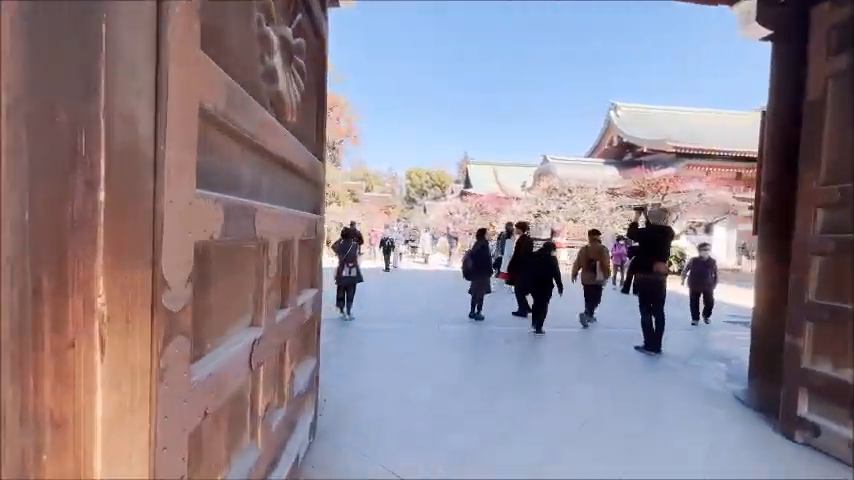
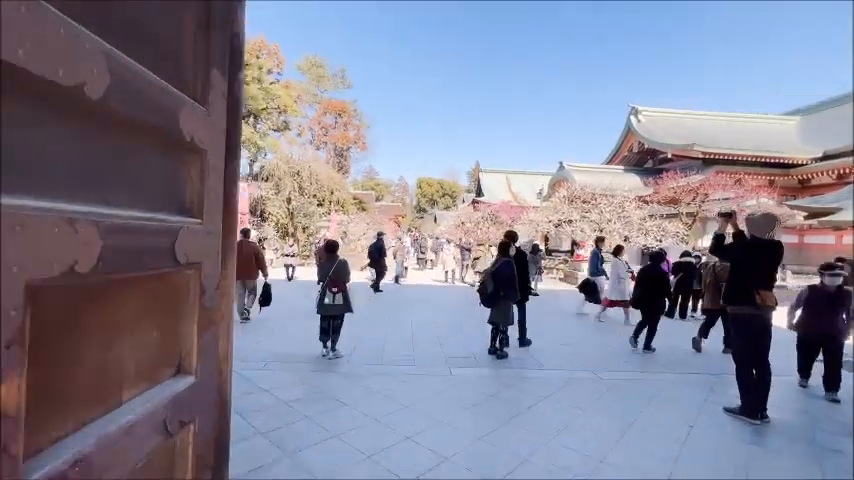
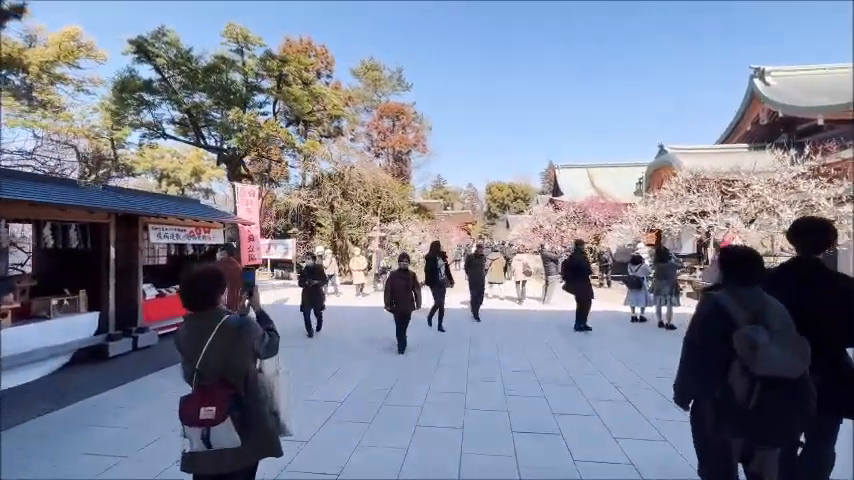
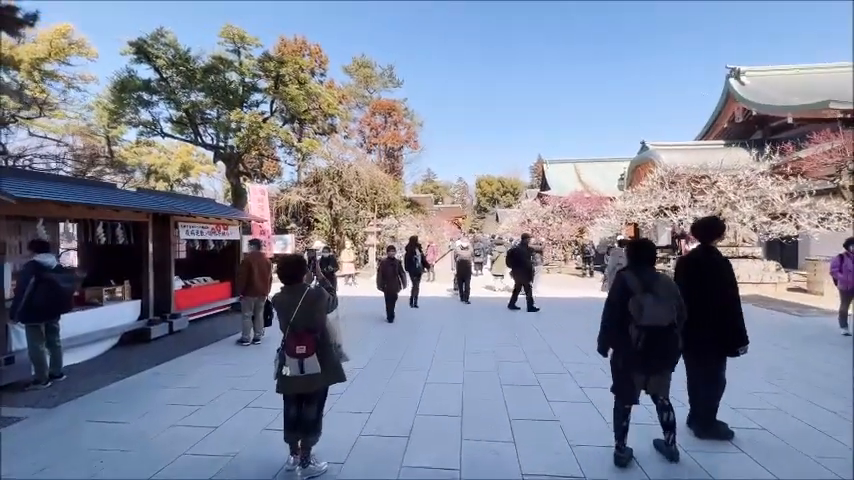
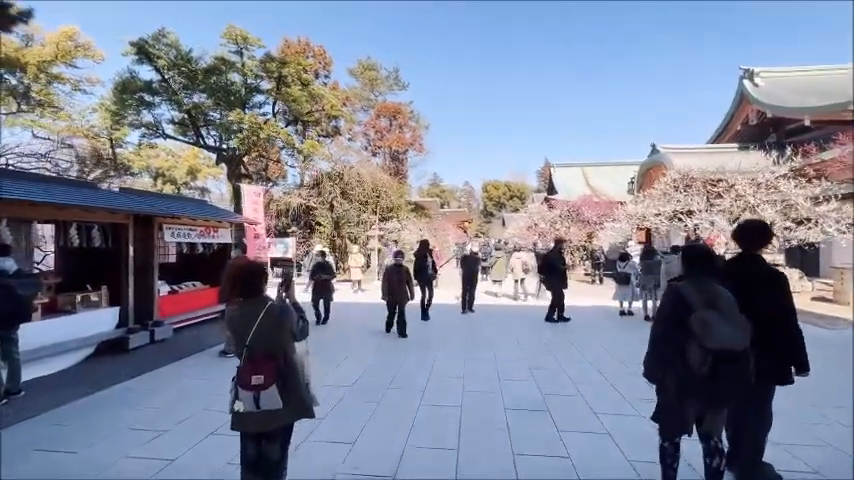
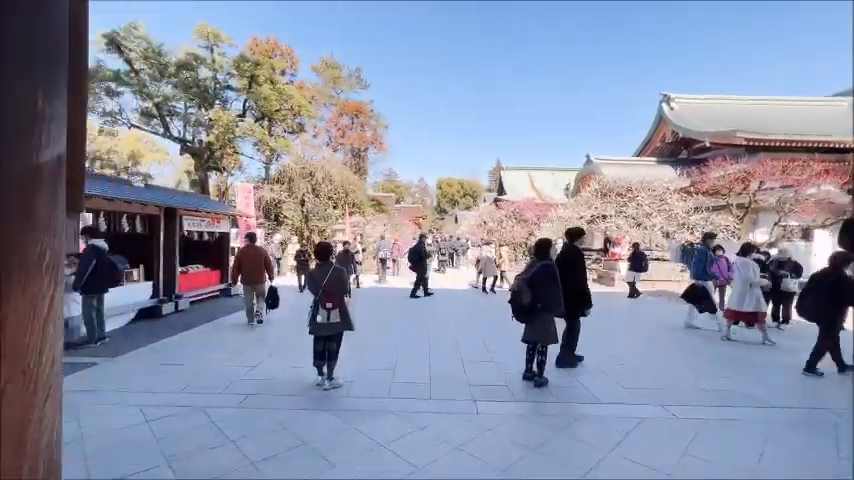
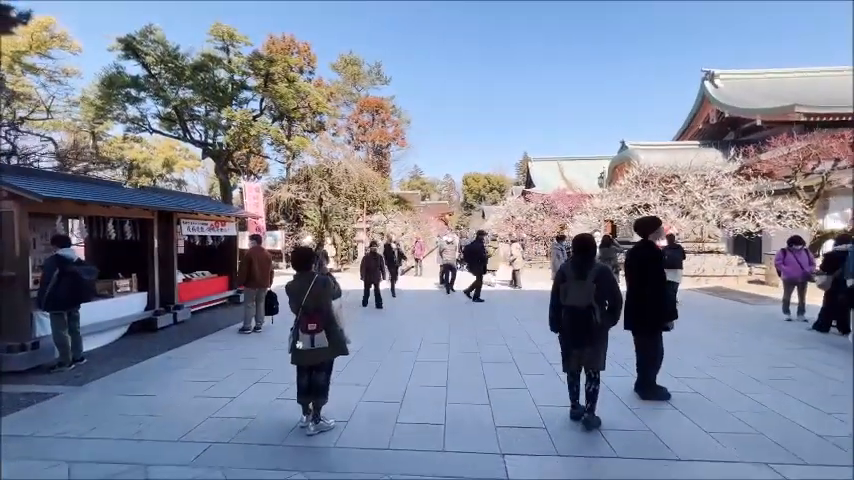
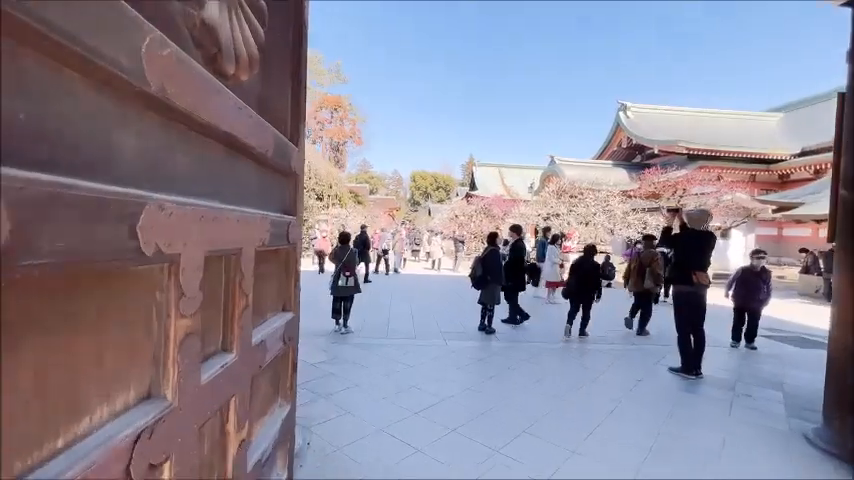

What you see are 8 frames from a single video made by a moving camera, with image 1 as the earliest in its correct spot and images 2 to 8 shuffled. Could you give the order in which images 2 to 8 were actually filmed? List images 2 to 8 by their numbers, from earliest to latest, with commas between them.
8, 2, 6, 7, 4, 5, 3
